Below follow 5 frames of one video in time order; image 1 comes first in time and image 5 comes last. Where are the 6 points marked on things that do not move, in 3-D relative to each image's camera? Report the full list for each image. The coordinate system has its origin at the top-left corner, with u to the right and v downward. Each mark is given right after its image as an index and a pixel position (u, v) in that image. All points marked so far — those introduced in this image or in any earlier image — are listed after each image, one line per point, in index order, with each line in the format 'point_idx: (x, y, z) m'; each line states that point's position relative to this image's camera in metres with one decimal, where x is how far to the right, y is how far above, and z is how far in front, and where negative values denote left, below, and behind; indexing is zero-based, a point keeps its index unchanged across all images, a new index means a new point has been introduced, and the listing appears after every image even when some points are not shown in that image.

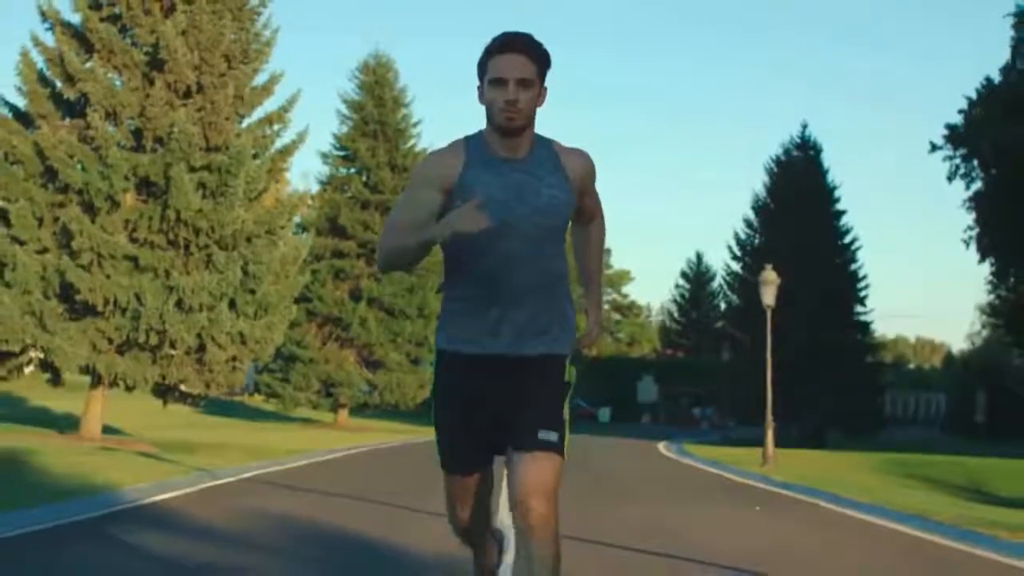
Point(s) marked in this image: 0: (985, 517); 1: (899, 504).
0: (+5.6, -2.7, +17.3) m
1: (+4.9, -2.7, +18.4) m
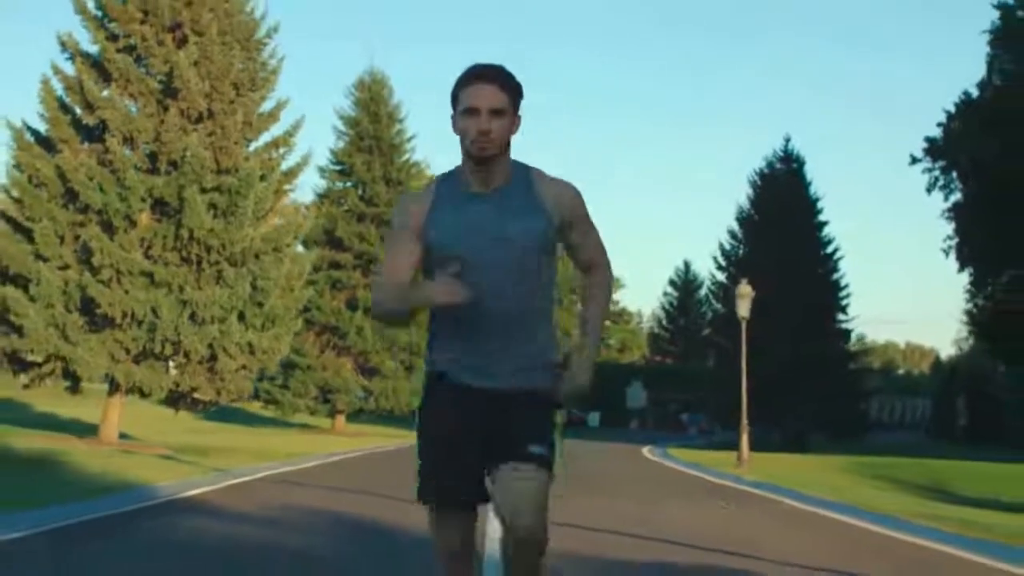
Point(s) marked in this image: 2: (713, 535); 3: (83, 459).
0: (+5.5, -2.9, +18.8) m
1: (+4.8, -2.9, +19.8) m
2: (+2.2, -2.5, +15.3) m
3: (-5.4, -2.2, +18.5) m
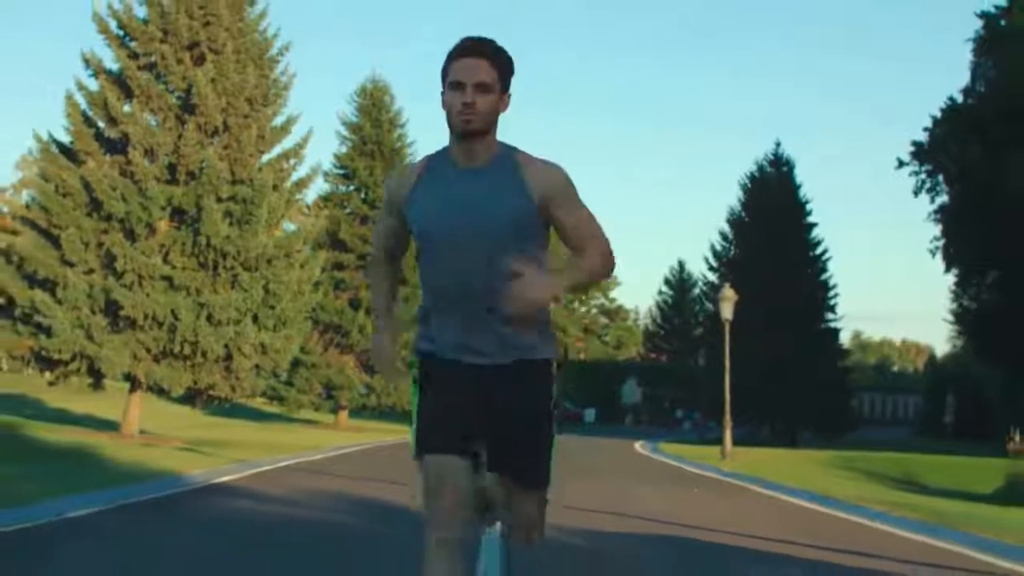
0: (+5.5, -2.9, +20.2) m
1: (+4.7, -3.0, +21.3) m
2: (+2.1, -2.6, +16.7) m
3: (-5.4, -2.2, +19.9) m
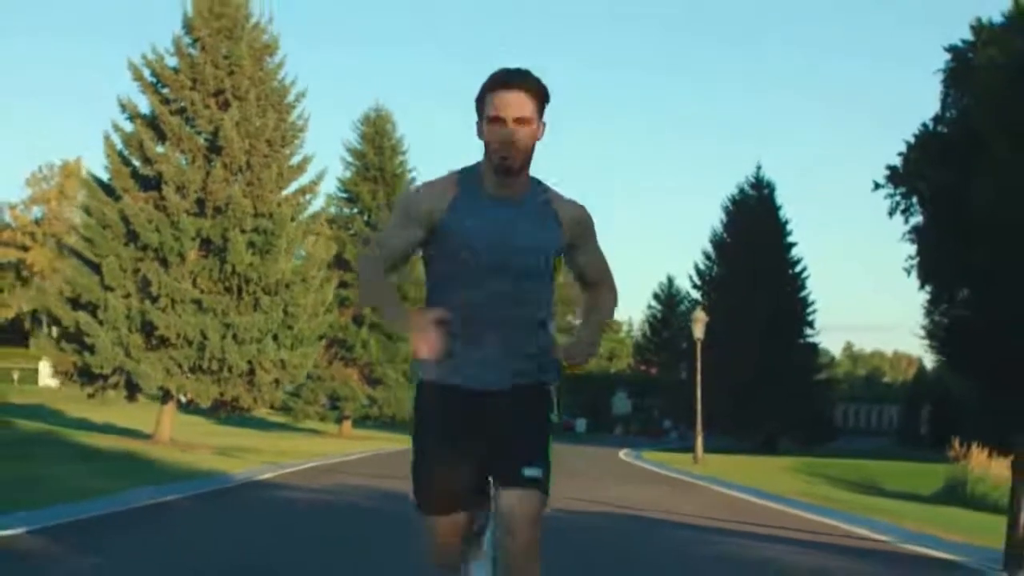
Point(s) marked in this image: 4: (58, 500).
0: (+5.3, -3.3, +22.9) m
1: (+4.6, -3.4, +24.0) m
2: (+2.0, -3.0, +19.4) m
3: (-5.6, -2.6, +22.6) m
4: (-5.2, -2.4, +16.9) m
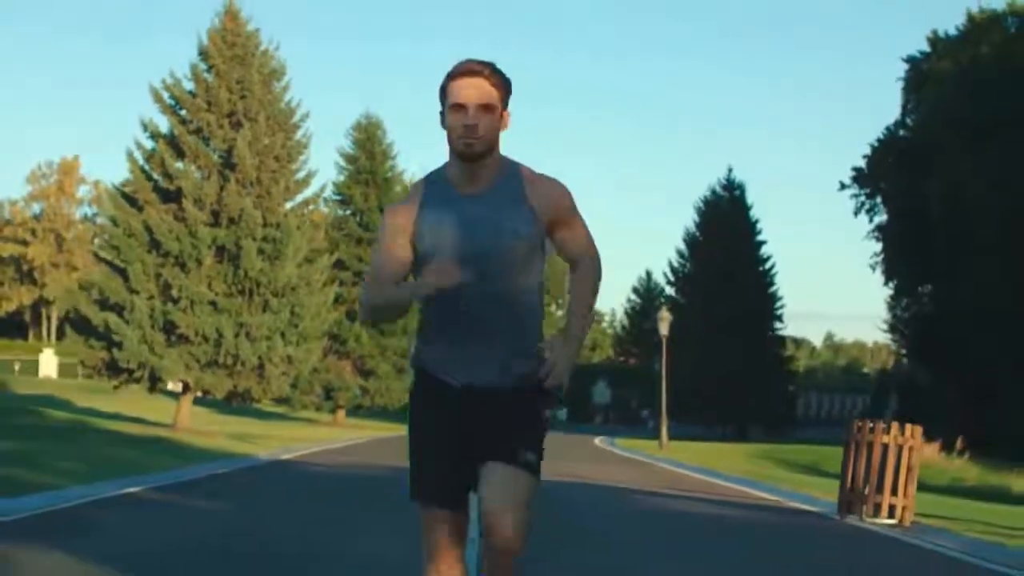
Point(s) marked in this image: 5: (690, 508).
0: (+5.0, -3.4, +26.0) m
1: (+4.3, -3.4, +27.0) m
2: (+1.7, -3.1, +22.4) m
3: (-5.8, -2.7, +25.5) m
4: (-5.4, -2.5, +19.8) m
5: (+2.0, -2.6, +16.7) m
